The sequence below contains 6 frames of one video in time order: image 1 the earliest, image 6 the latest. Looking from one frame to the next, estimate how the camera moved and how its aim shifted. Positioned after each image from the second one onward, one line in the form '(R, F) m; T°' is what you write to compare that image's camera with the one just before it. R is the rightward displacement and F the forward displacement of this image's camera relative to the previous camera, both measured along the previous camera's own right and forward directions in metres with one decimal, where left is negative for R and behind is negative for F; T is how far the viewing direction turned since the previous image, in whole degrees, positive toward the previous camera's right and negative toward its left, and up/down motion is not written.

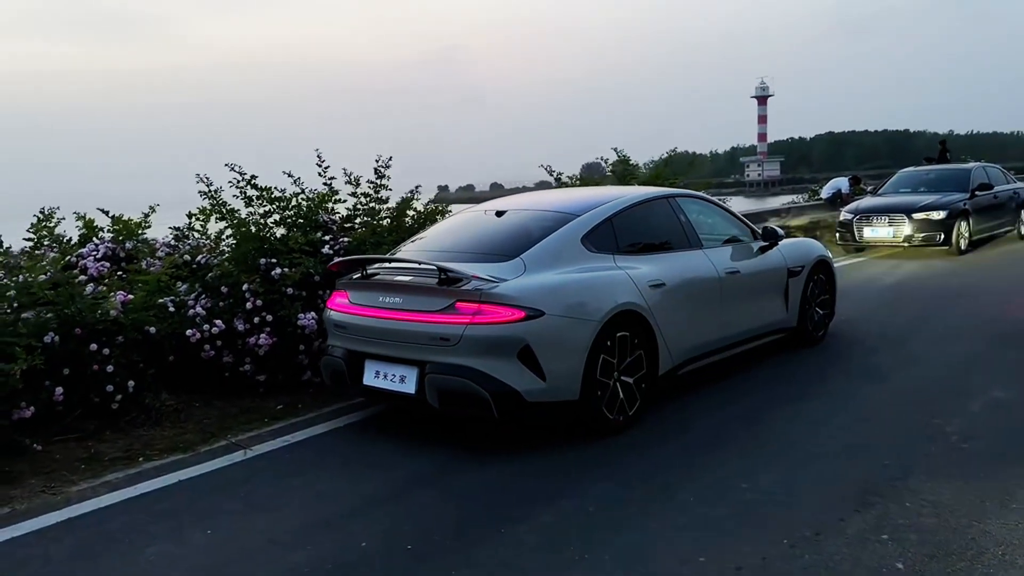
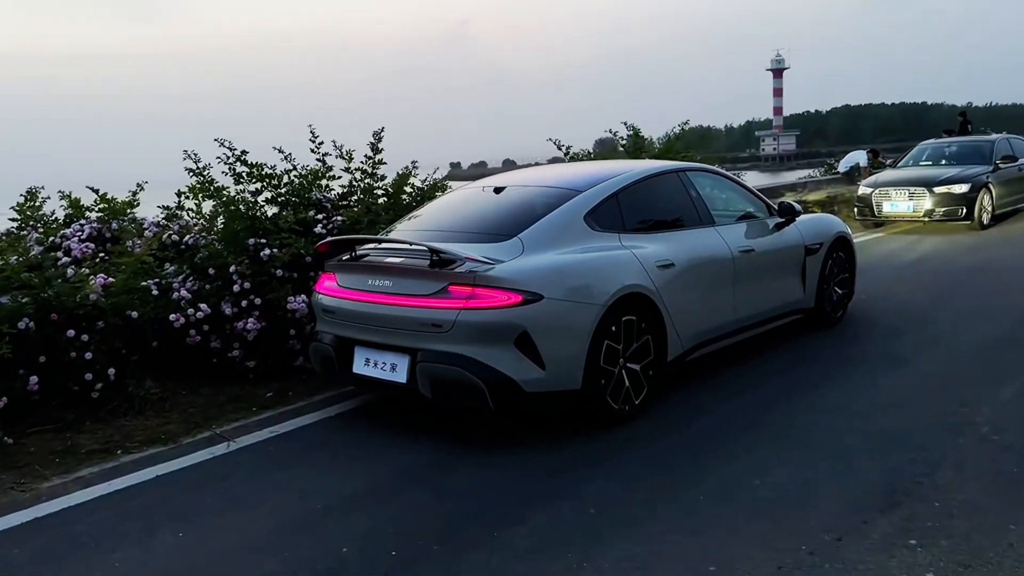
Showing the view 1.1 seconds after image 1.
(+0.1, +0.3) m; -1°
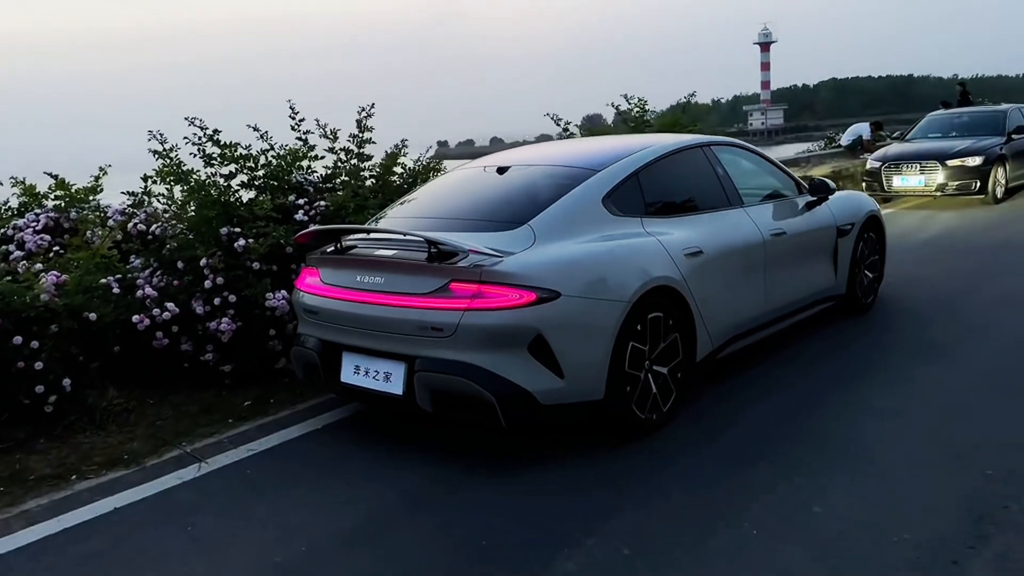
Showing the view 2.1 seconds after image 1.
(-0.1, +0.6) m; +1°
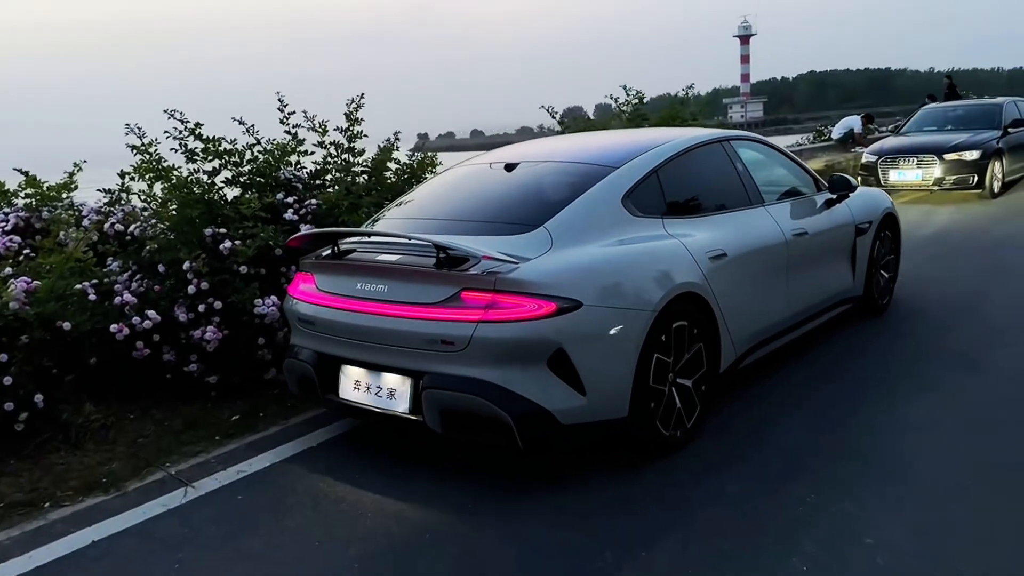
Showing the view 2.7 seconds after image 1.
(-0.2, +0.3) m; +1°
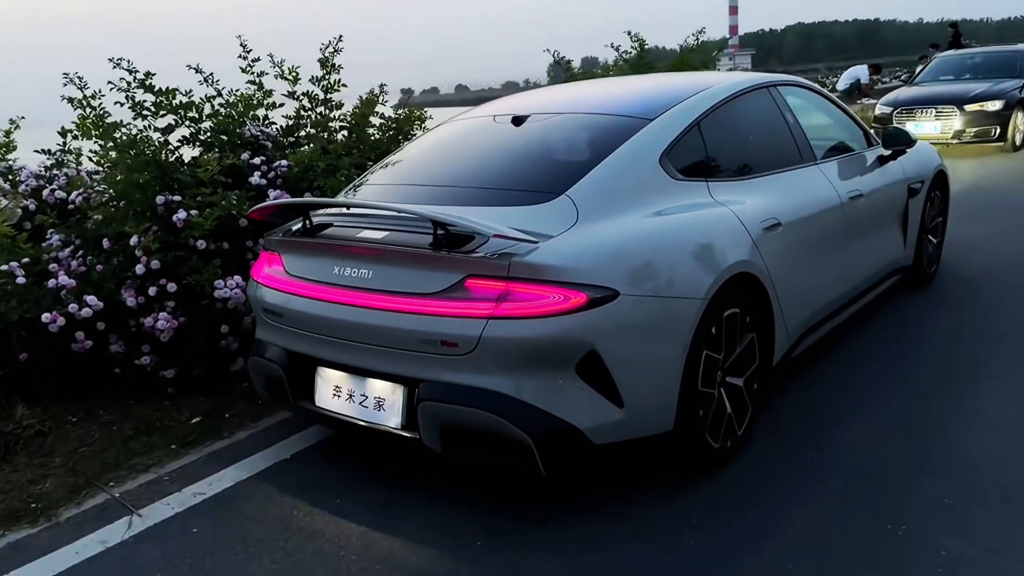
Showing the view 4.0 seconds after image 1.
(-0.1, +0.7) m; +1°
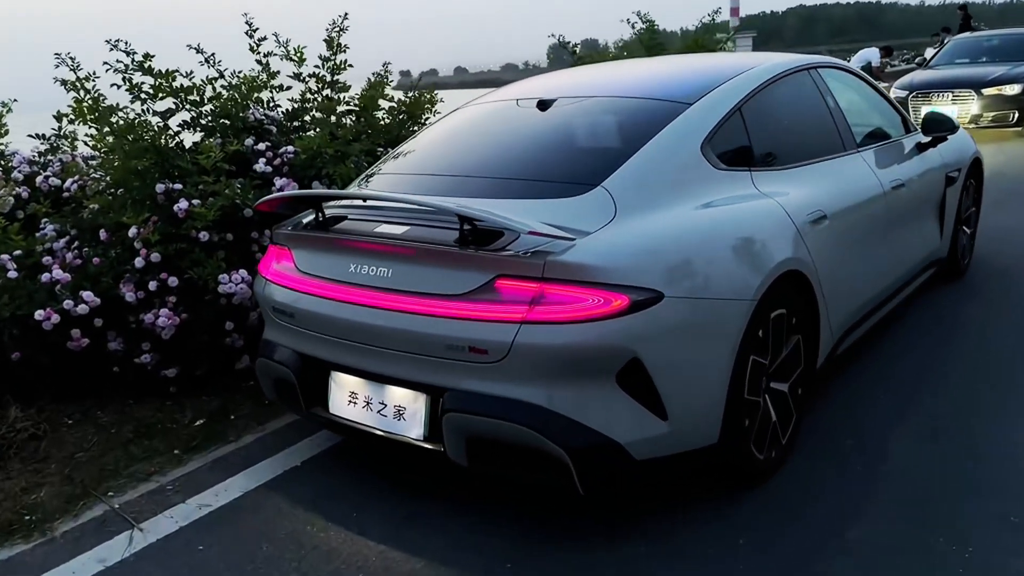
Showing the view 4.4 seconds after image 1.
(-0.1, +0.2) m; 0°
